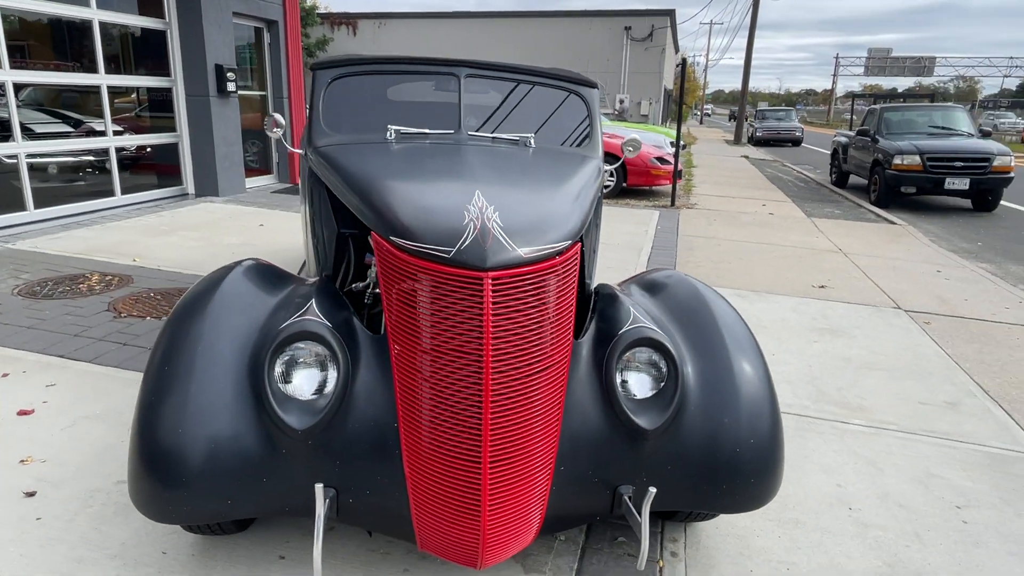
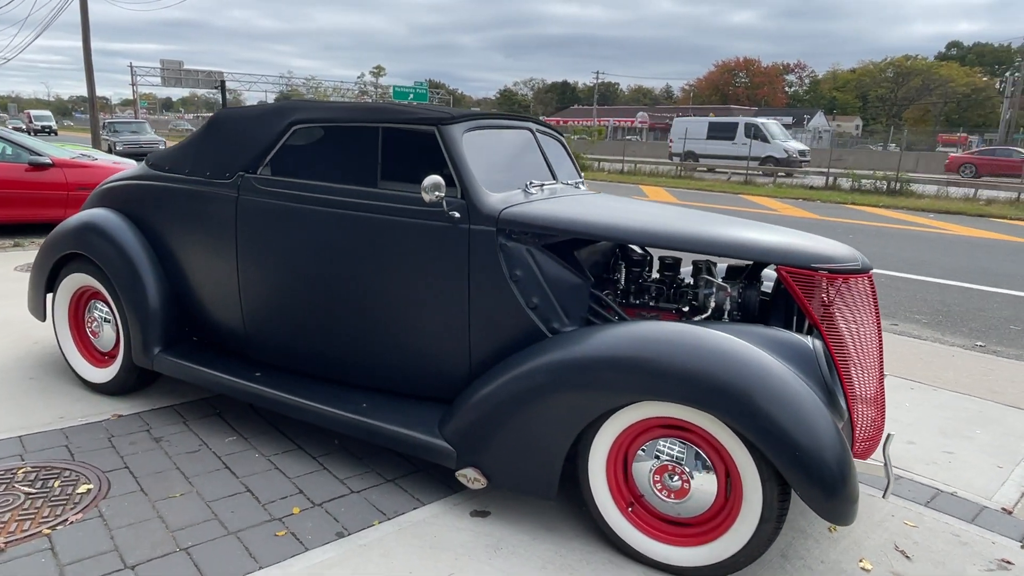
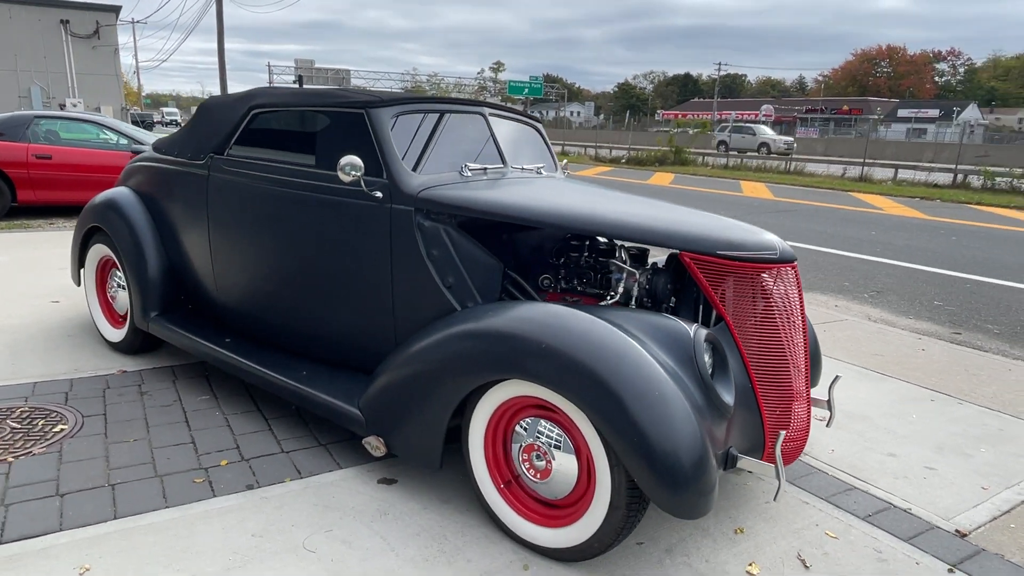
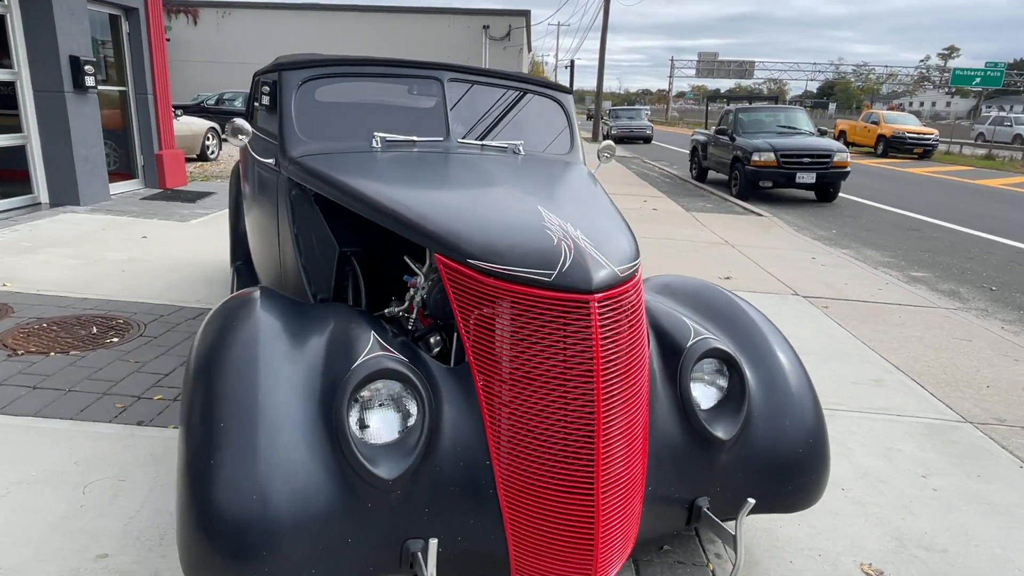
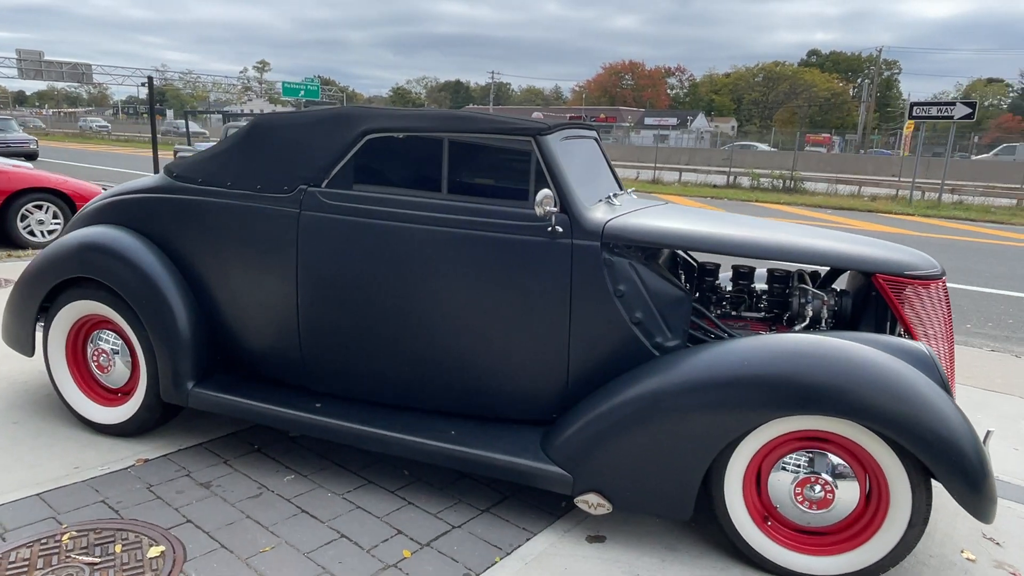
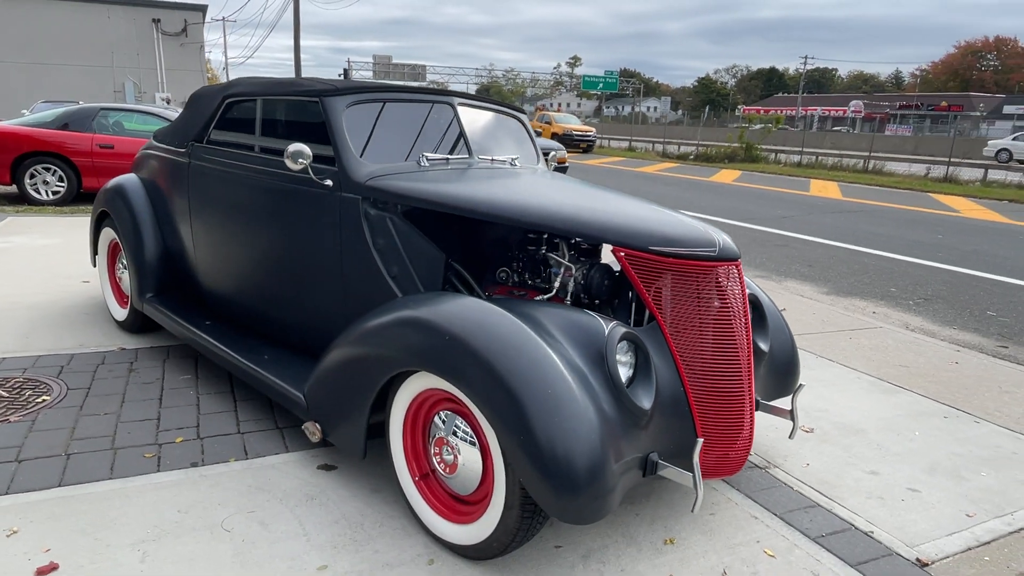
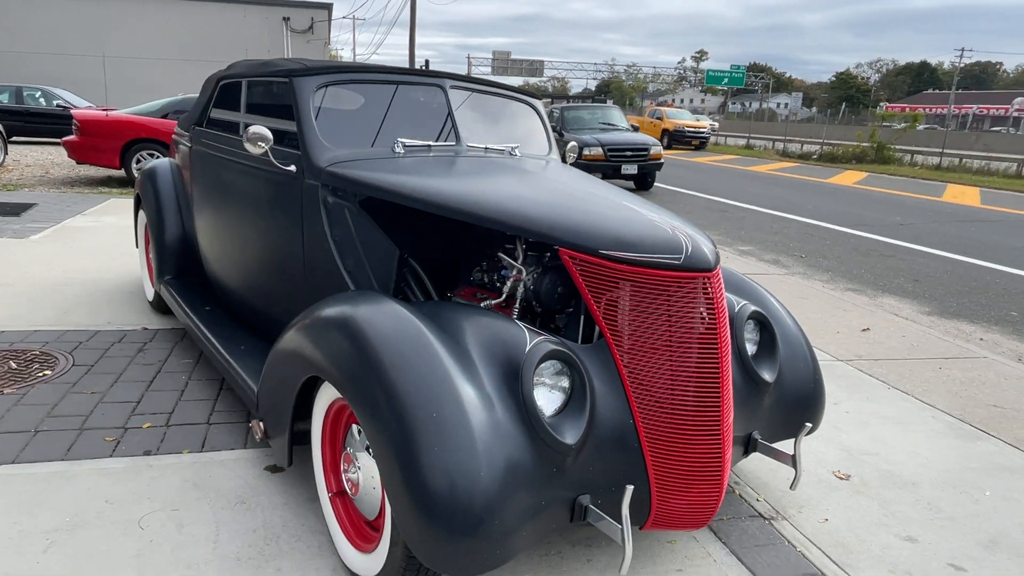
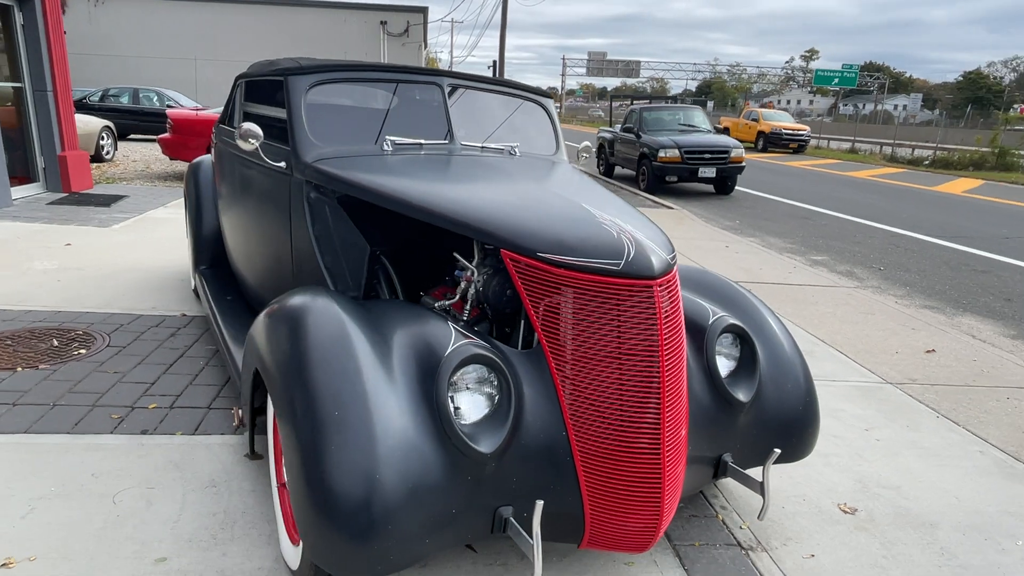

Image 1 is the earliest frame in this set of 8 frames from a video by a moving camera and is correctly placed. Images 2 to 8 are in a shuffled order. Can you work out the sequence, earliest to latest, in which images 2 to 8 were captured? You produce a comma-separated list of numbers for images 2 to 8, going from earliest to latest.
4, 8, 7, 6, 3, 2, 5
